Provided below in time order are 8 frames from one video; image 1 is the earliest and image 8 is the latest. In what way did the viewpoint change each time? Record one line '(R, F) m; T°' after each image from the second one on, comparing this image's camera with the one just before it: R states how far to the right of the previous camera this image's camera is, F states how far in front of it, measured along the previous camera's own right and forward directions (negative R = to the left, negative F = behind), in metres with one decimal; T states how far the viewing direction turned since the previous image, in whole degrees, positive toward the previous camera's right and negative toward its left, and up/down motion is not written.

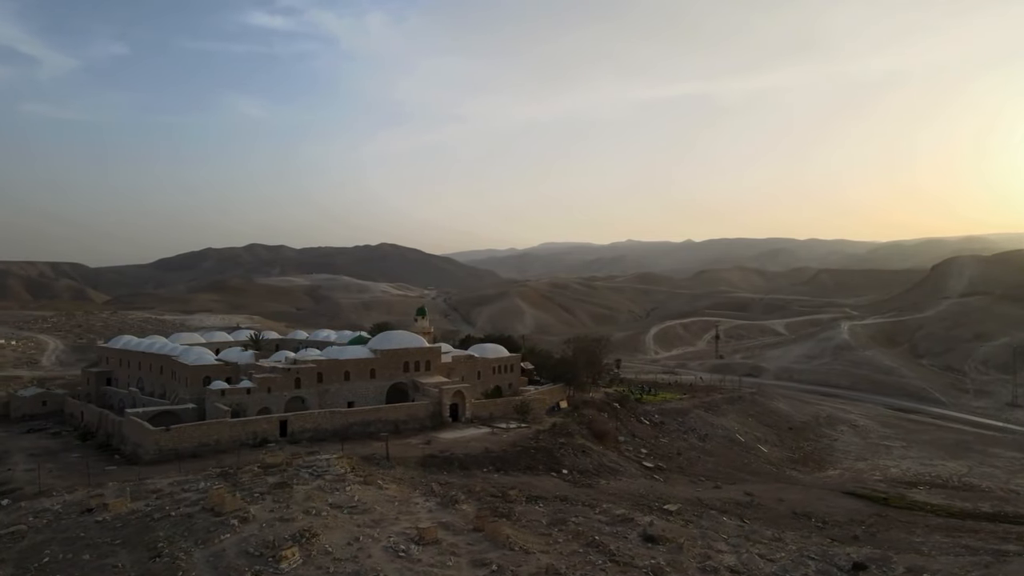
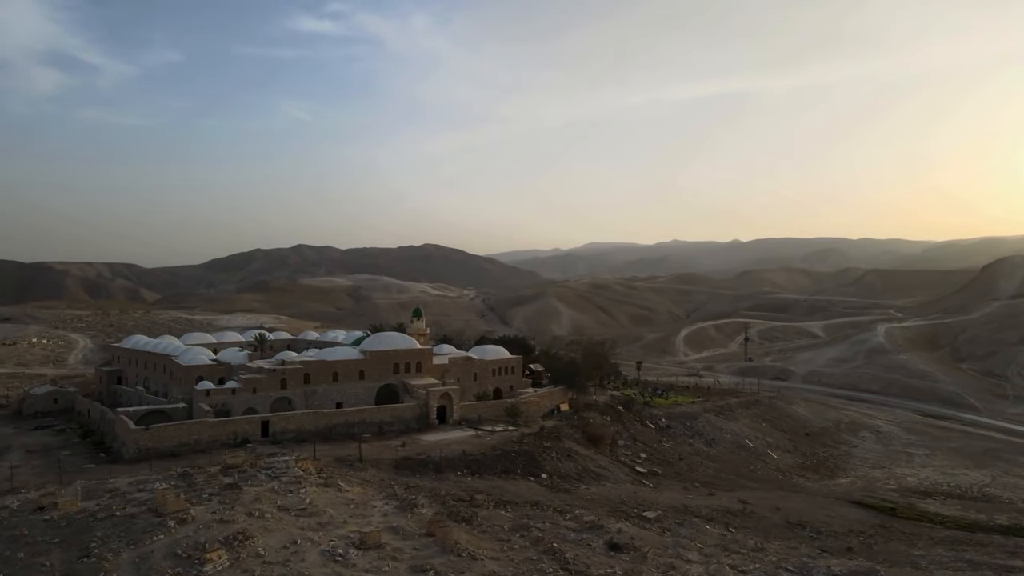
(+1.8, +0.3) m; -3°
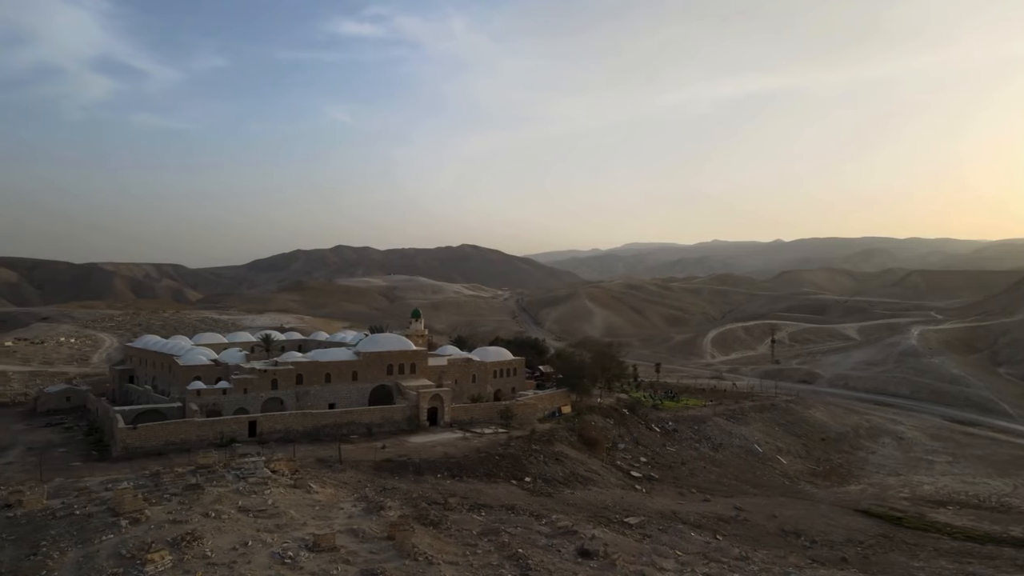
(+1.5, +0.2) m; -3°
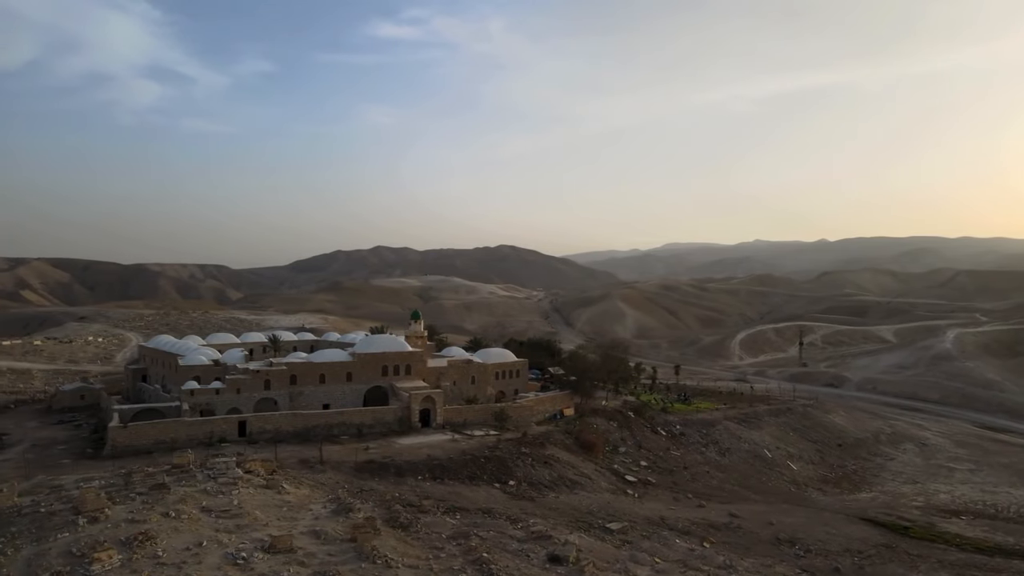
(+1.4, +0.2) m; -3°
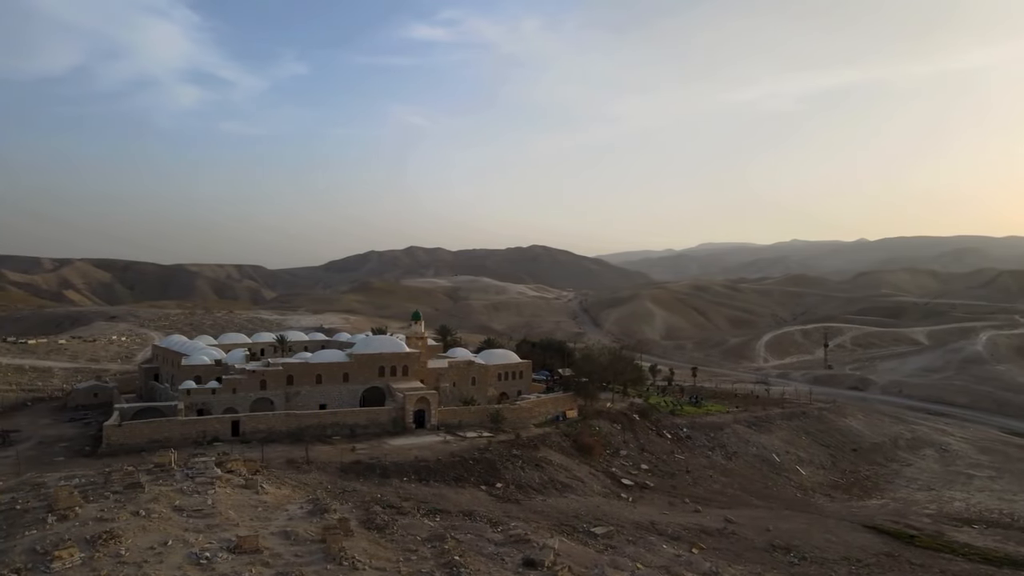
(+1.2, +0.1) m; -2°
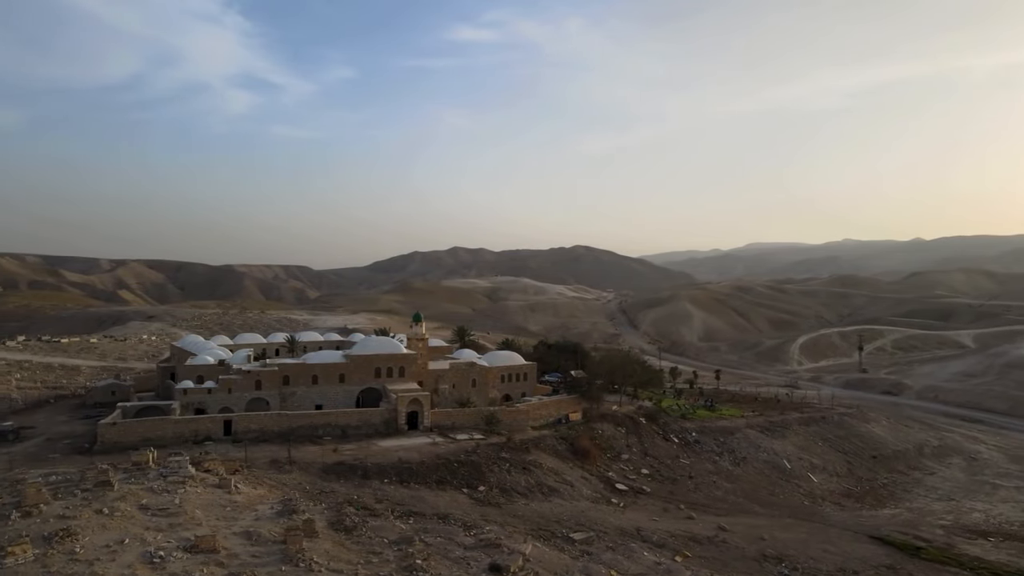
(+1.6, +0.2) m; -3°
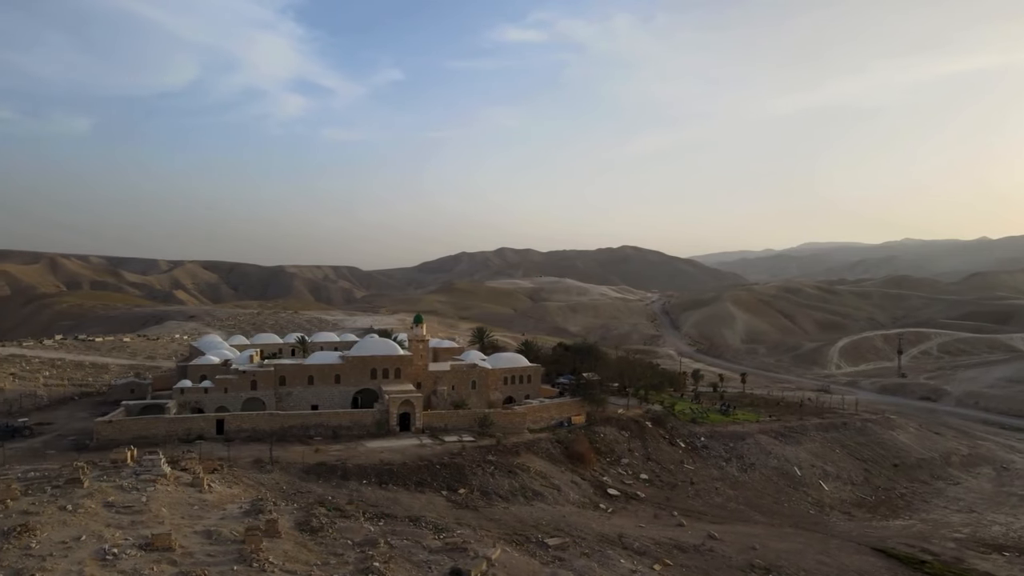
(+1.8, +0.2) m; -3°
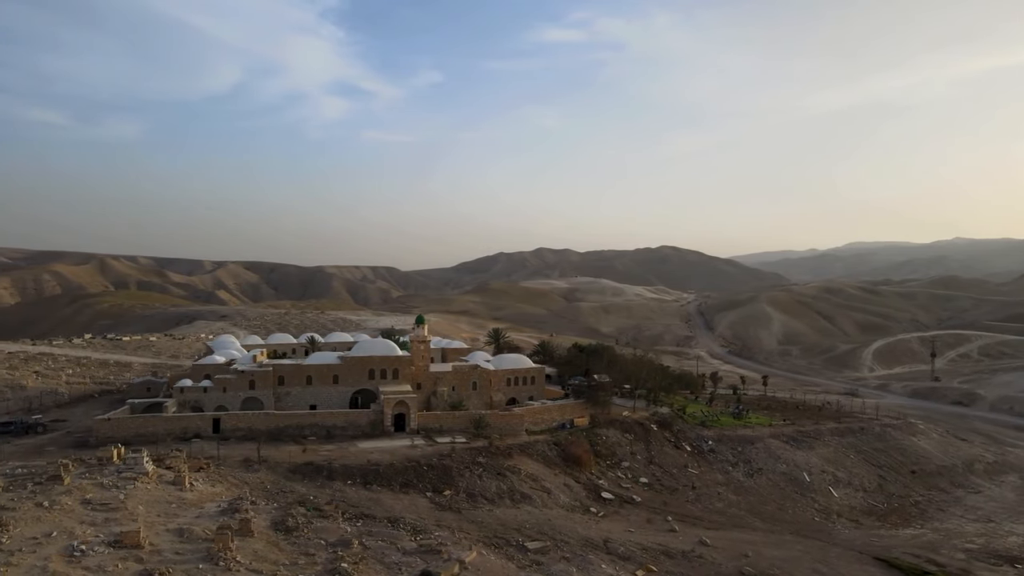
(+1.4, +0.1) m; -3°
